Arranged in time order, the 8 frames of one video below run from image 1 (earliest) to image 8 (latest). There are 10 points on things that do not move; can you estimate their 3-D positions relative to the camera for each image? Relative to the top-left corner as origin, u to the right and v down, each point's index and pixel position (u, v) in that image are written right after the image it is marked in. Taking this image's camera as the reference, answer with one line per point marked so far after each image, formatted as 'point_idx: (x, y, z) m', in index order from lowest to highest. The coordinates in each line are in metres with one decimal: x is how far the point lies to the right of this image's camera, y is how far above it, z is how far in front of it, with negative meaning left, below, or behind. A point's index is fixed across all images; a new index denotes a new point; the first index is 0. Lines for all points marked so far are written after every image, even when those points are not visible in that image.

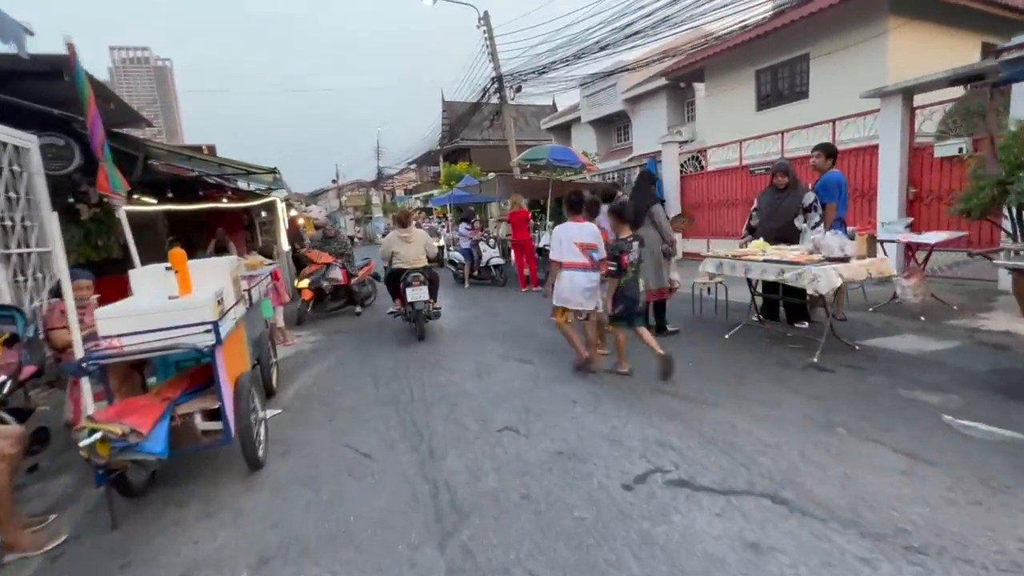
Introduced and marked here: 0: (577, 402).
0: (+0.6, -1.0, +4.2) m
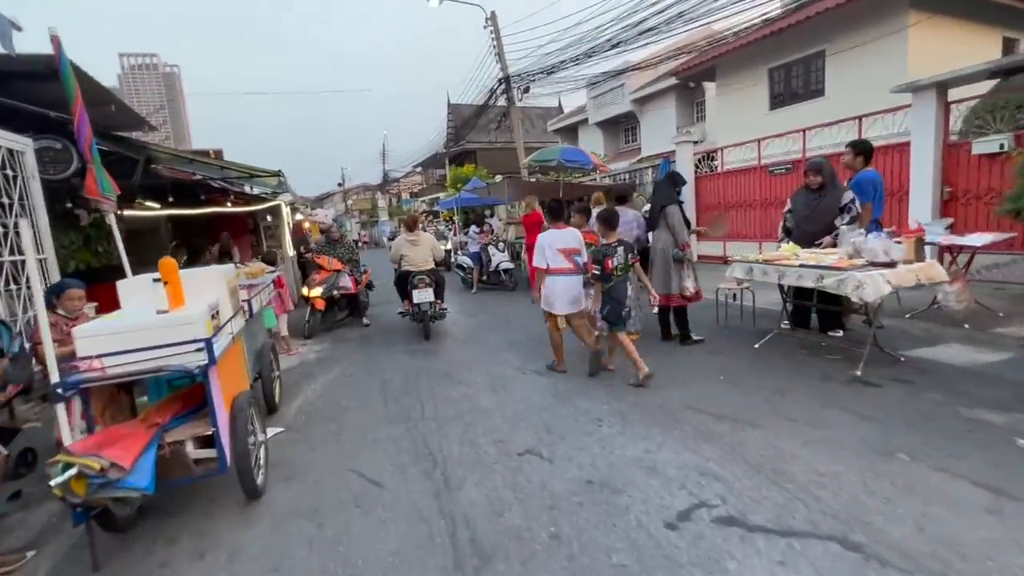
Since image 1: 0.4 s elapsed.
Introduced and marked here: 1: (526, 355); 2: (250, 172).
0: (+0.7, -1.1, +3.9) m
1: (+0.2, -0.8, +6.0) m
2: (-4.9, +2.2, +8.8) m
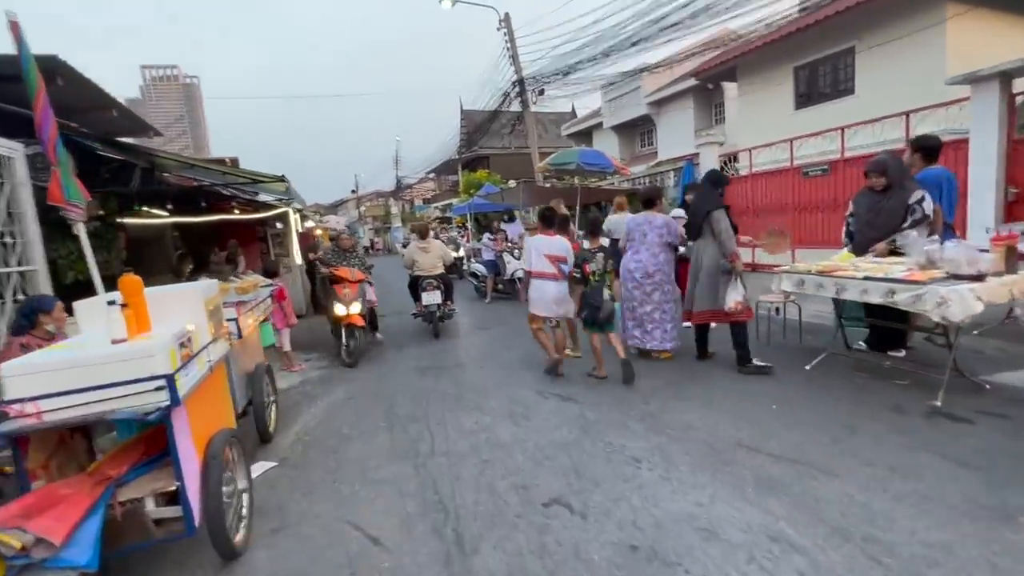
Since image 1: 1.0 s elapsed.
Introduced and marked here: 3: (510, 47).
0: (+0.9, -1.2, +3.3) m
1: (+0.4, -1.0, +5.4) m
2: (-4.6, +2.0, +8.4) m
3: (-0.1, +8.9, +17.3) m
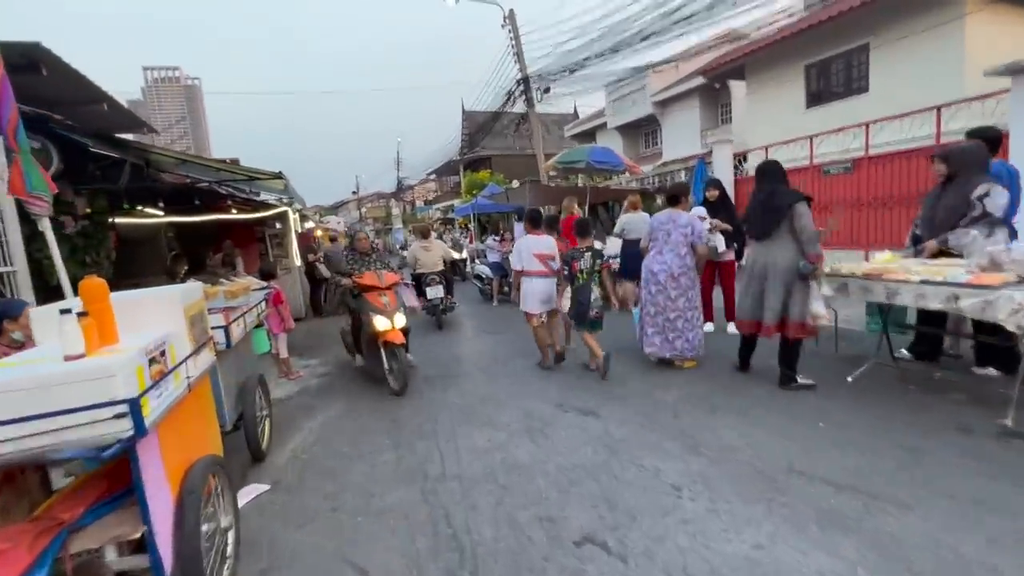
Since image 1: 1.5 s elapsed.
0: (+1.0, -1.2, +2.9) m
1: (+0.5, -1.0, +5.0) m
2: (-4.5, +1.9, +8.1) m
3: (+0.1, +8.8, +17.0) m
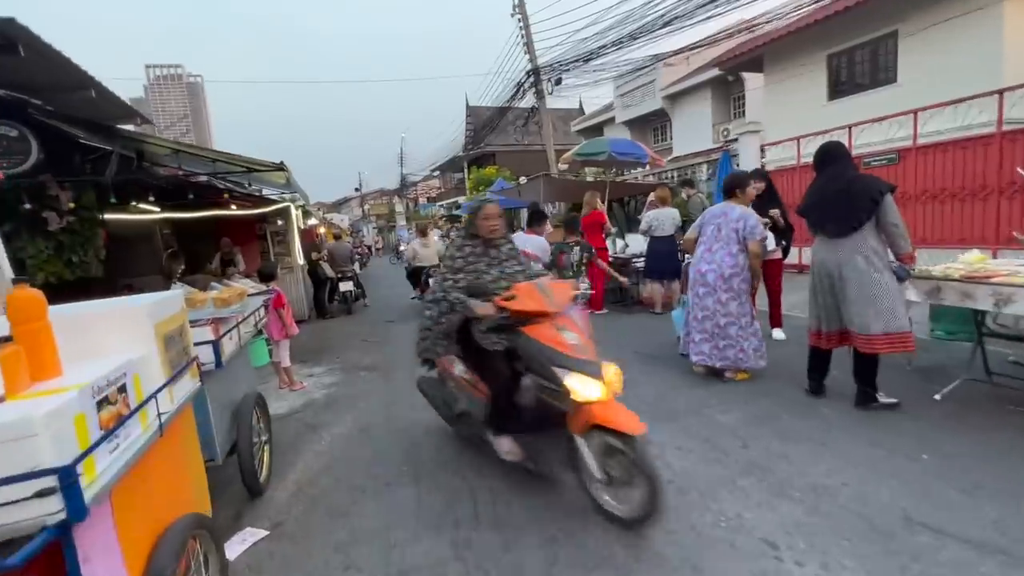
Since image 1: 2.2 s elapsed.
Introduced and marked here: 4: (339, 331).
0: (+1.3, -1.3, +2.3) m
1: (+0.8, -1.1, +4.4) m
2: (-4.2, +1.9, +7.5) m
3: (+0.4, +8.8, +16.3) m
4: (-3.3, -0.8, +9.0) m
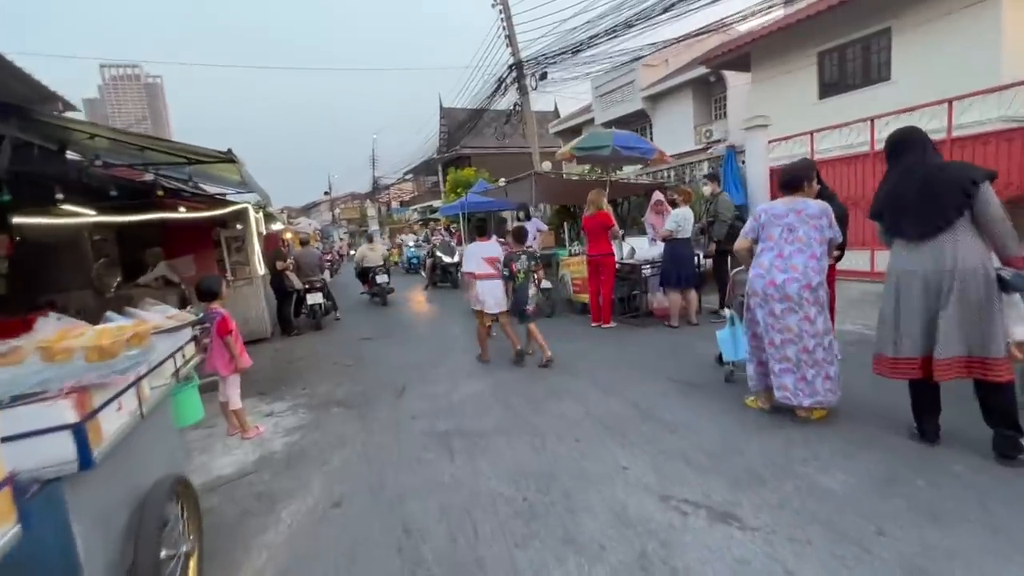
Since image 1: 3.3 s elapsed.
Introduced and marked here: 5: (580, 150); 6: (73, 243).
0: (+1.6, -1.4, +1.3) m
1: (+1.0, -1.2, +3.4) m
2: (-4.2, +1.7, +6.2) m
3: (-0.2, +8.6, +15.4) m
4: (-3.4, -1.1, +7.8) m
5: (+1.2, +2.4, +8.3) m
6: (-7.3, +0.7, +7.9) m
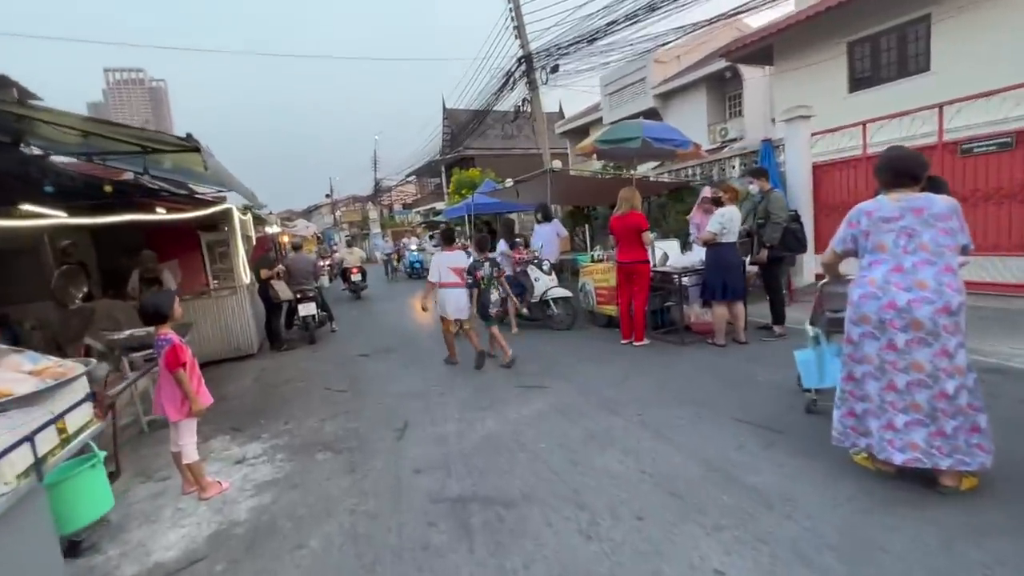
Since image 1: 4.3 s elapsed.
0: (+1.8, -1.5, +0.4) m
1: (+1.2, -1.3, +2.5) m
2: (-4.0, +1.5, +5.3) m
3: (+0.1, +8.4, +14.5) m
4: (-3.1, -1.2, +6.8) m
5: (+1.4, +2.3, +7.4) m
6: (-7.1, +0.6, +6.9) m
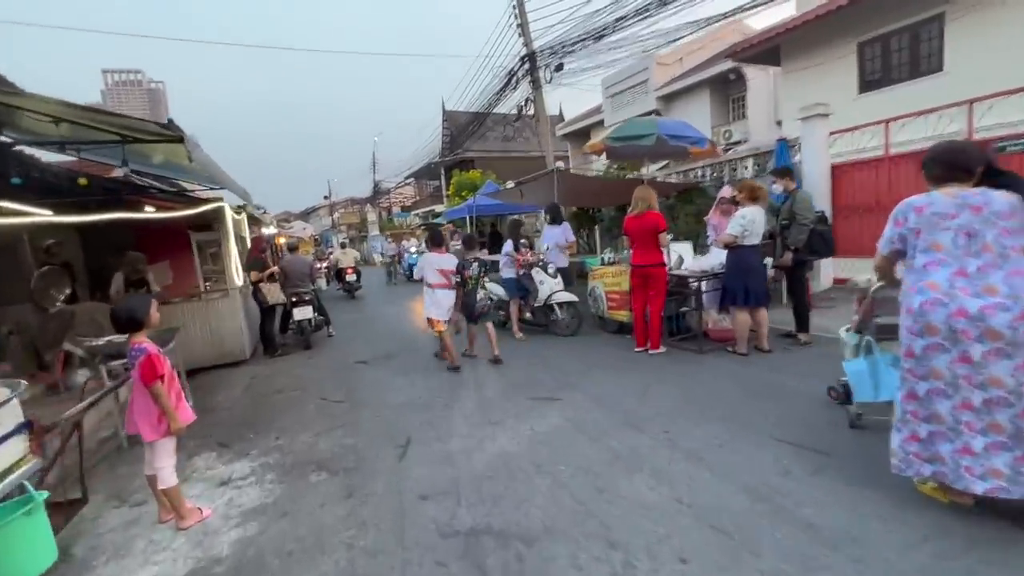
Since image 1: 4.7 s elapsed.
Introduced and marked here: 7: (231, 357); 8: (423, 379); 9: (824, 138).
0: (+2.0, -1.5, 0.0) m
1: (+1.3, -1.4, +2.1) m
2: (-3.8, +1.5, +4.9) m
3: (+0.2, +8.3, +14.1) m
4: (-3.0, -1.3, +6.4) m
5: (+1.6, +2.2, +7.0) m
6: (-7.0, +0.5, +6.5) m
7: (-4.7, -1.1, +7.9) m
8: (-1.1, -1.2, +6.0) m
9: (+5.4, +2.6, +8.1) m
